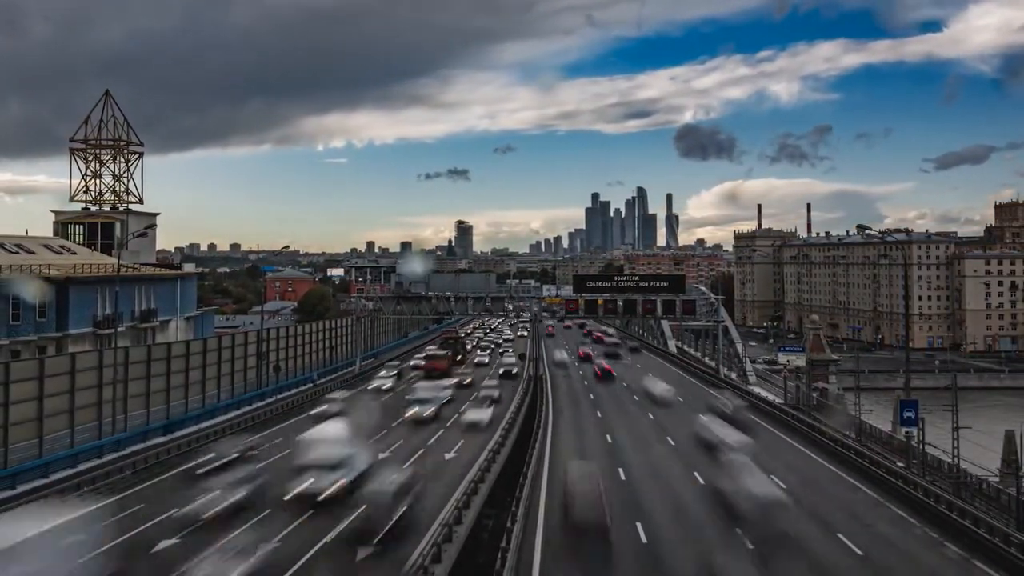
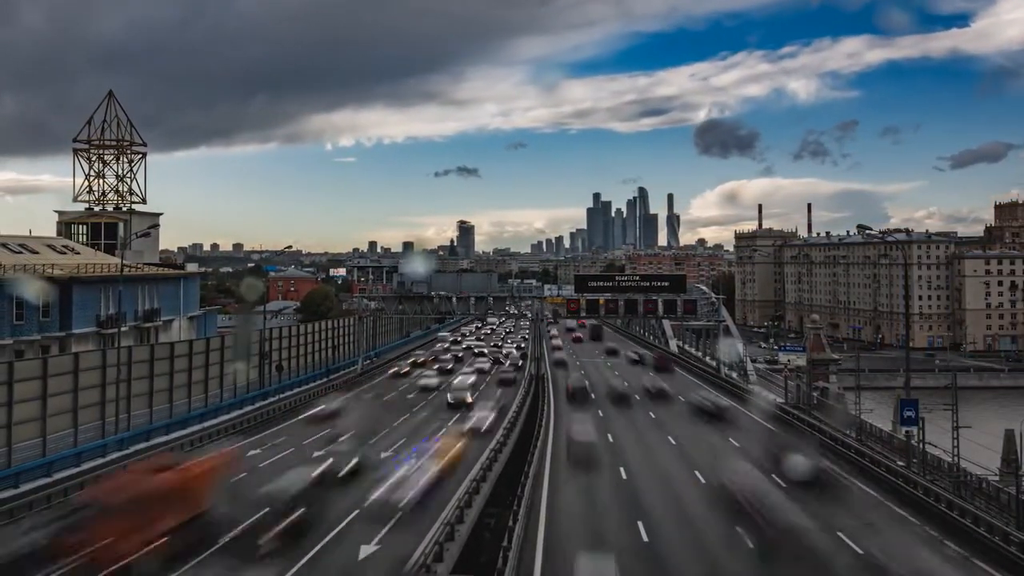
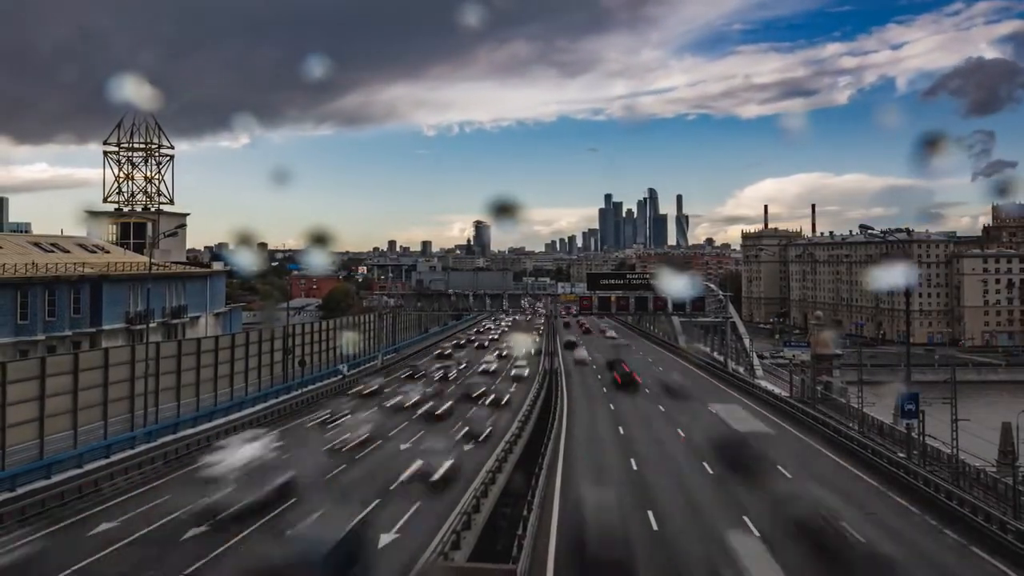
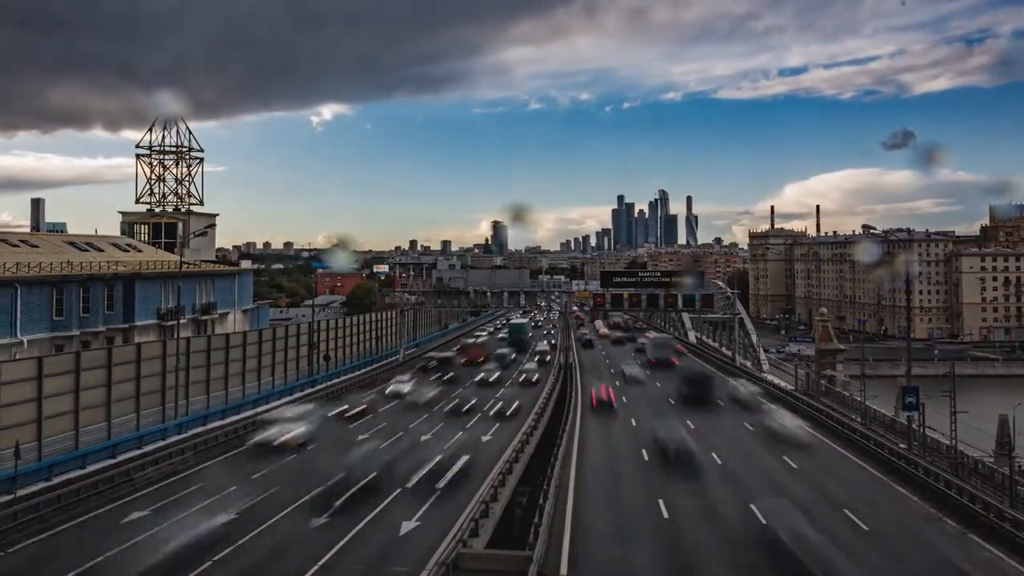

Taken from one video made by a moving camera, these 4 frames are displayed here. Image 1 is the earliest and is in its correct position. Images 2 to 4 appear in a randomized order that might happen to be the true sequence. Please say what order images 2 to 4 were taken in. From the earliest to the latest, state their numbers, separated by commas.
2, 3, 4
